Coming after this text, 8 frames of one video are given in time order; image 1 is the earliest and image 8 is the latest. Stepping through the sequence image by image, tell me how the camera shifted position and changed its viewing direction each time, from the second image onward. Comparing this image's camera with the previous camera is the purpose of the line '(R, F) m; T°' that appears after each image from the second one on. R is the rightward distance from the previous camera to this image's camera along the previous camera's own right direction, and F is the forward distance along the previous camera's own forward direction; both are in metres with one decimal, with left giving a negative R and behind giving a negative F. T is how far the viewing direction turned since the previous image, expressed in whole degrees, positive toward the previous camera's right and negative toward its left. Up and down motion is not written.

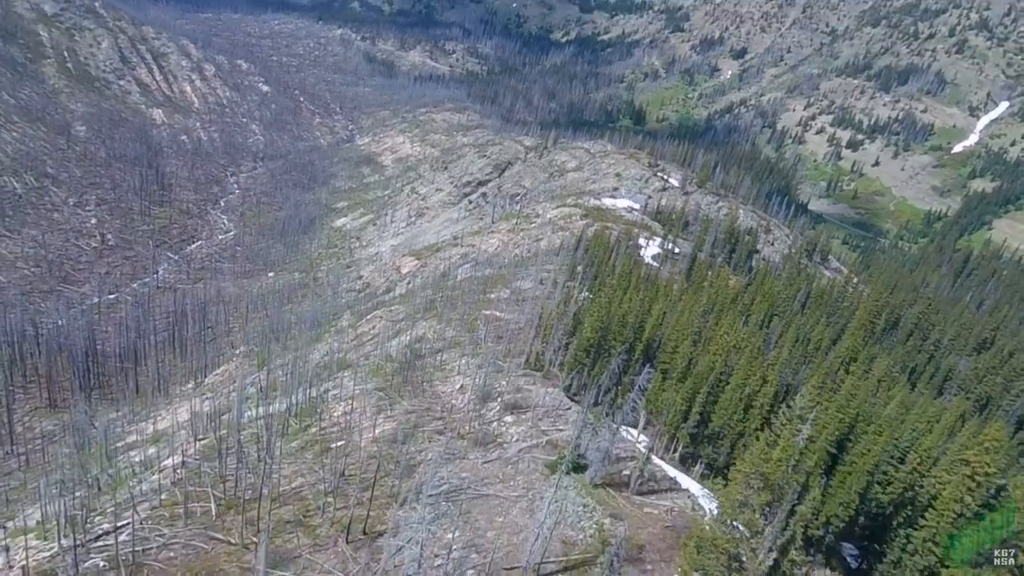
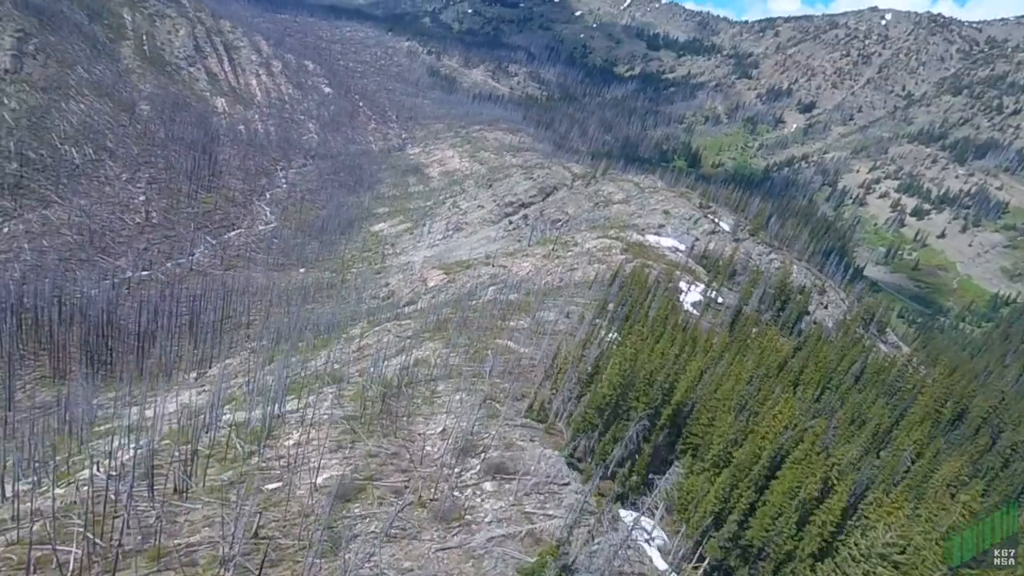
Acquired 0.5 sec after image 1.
(+0.9, +4.3) m; -4°
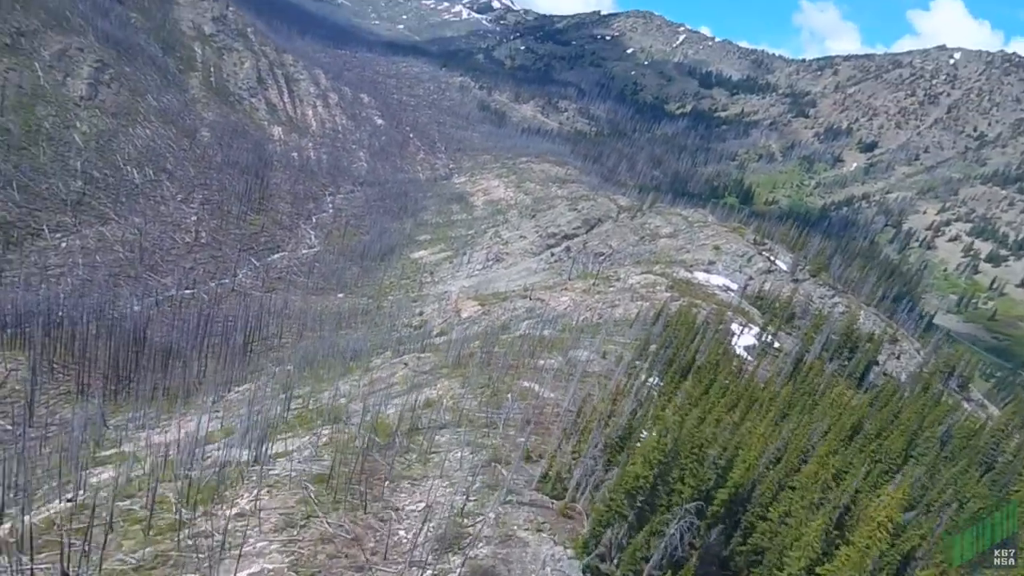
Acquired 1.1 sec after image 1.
(+0.9, +4.4) m; -4°
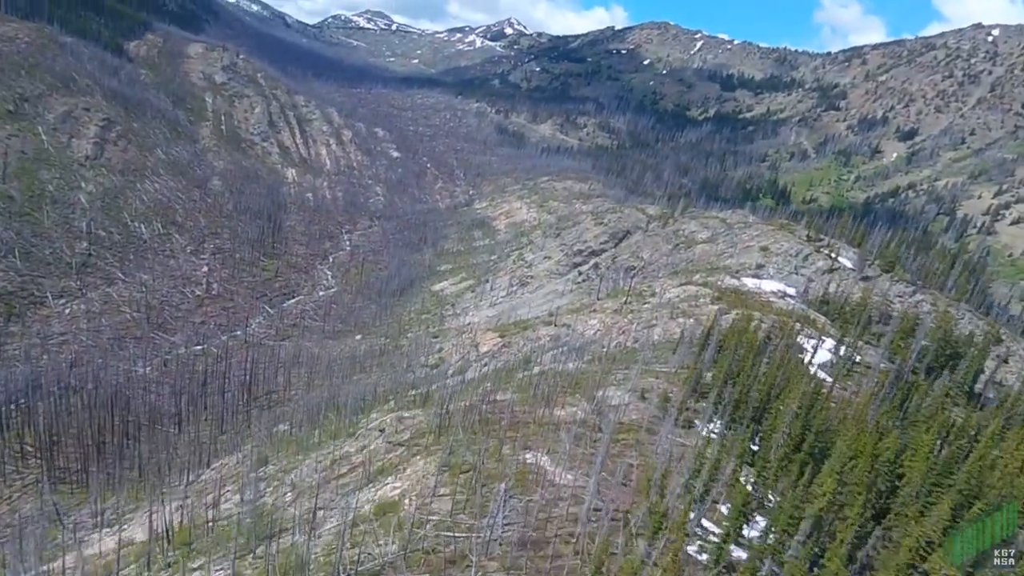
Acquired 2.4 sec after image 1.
(+1.9, +10.3) m; -3°
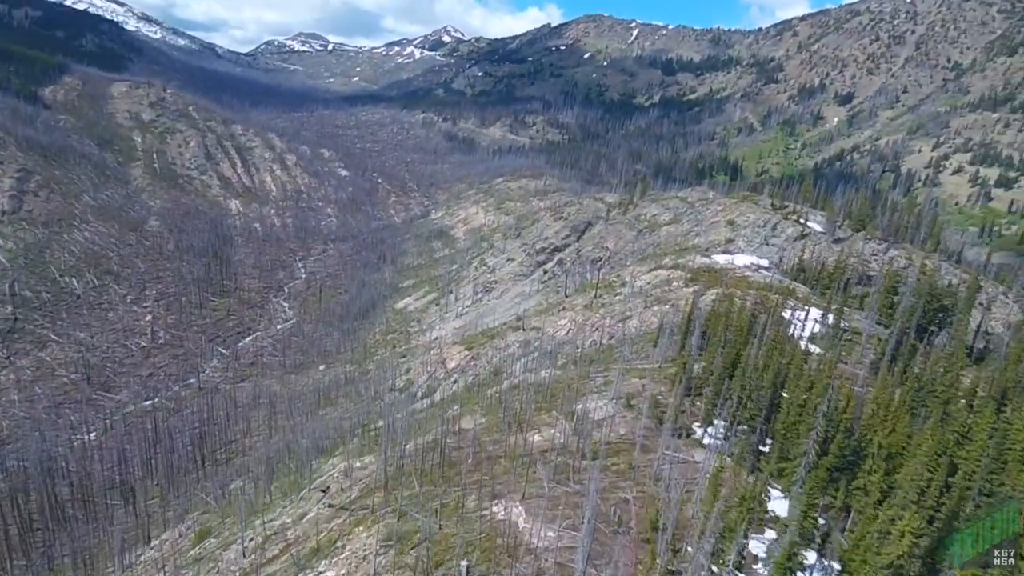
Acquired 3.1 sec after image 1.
(+1.0, +4.9) m; +3°
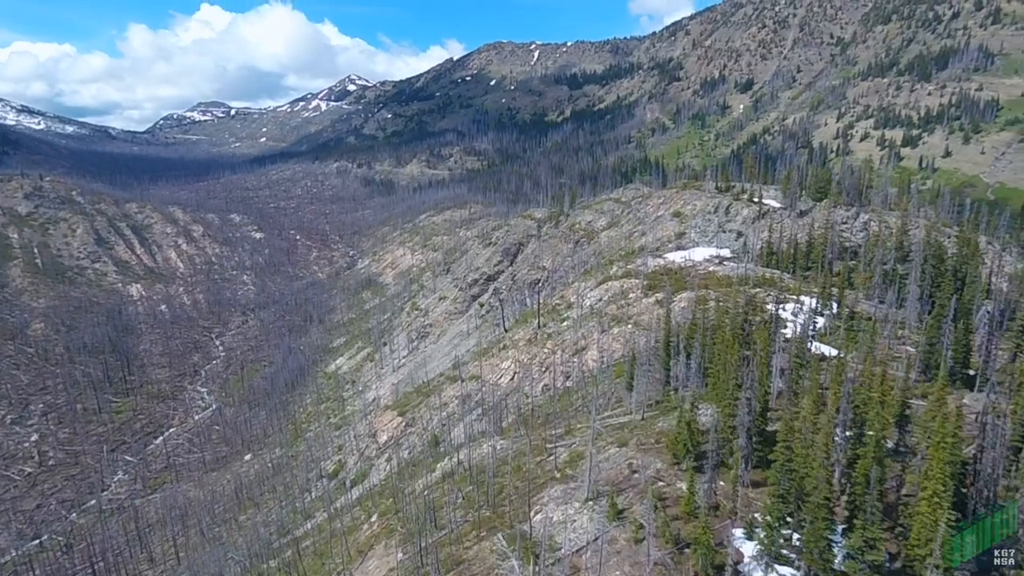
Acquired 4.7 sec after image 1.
(+2.2, +11.7) m; +6°
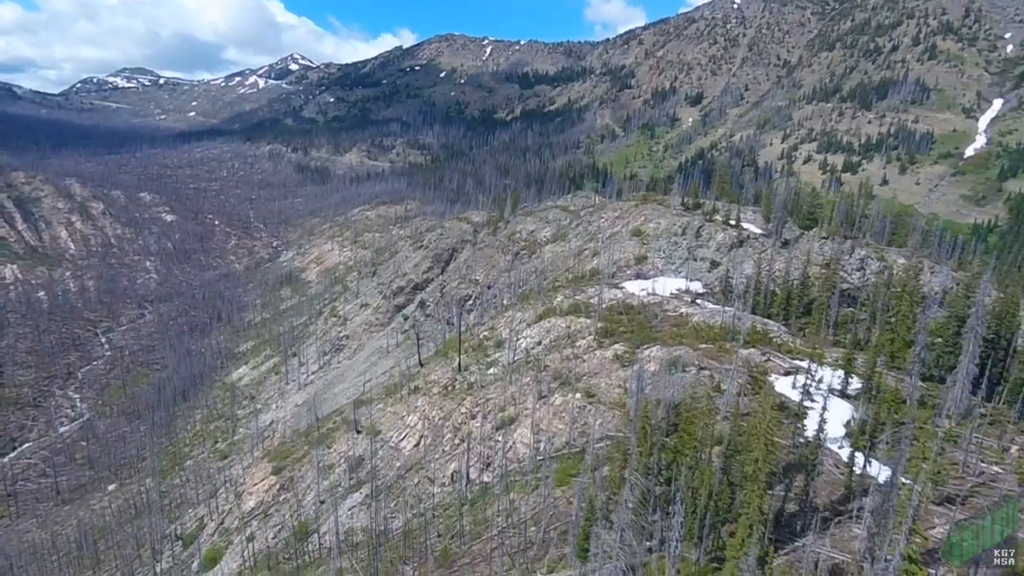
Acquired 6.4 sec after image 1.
(+1.7, +12.3) m; +6°
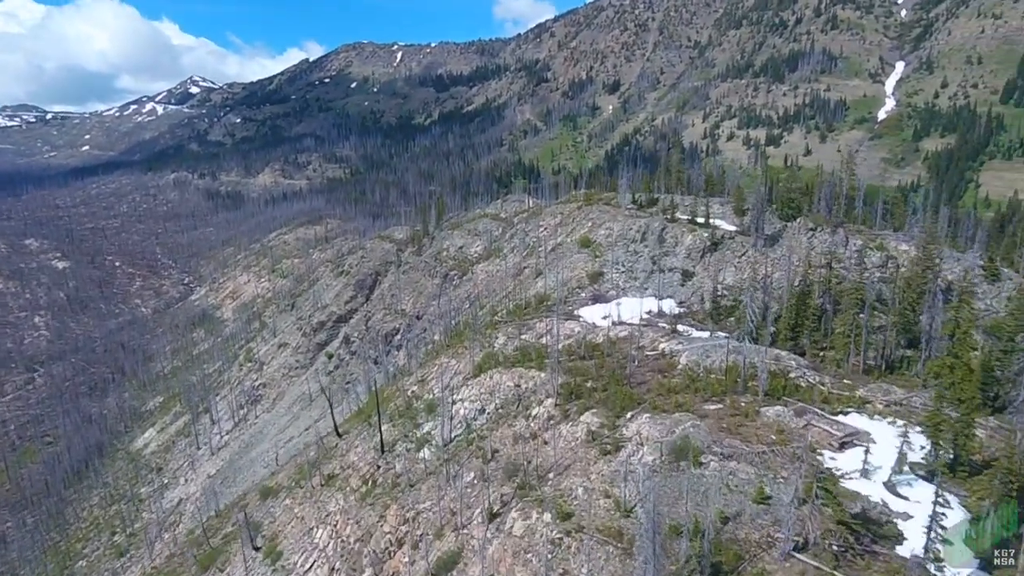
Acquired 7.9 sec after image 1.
(+1.0, +9.9) m; +6°
